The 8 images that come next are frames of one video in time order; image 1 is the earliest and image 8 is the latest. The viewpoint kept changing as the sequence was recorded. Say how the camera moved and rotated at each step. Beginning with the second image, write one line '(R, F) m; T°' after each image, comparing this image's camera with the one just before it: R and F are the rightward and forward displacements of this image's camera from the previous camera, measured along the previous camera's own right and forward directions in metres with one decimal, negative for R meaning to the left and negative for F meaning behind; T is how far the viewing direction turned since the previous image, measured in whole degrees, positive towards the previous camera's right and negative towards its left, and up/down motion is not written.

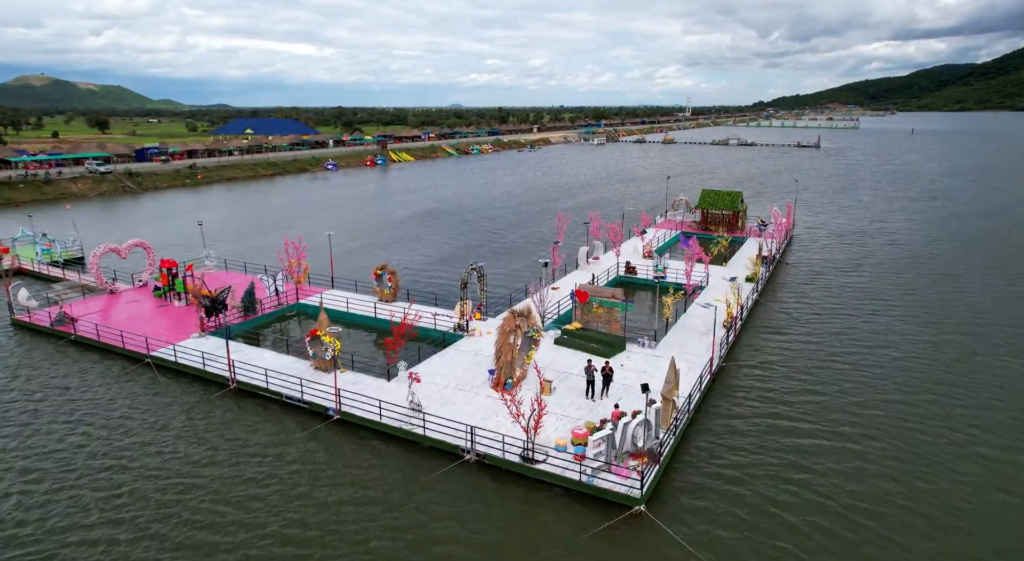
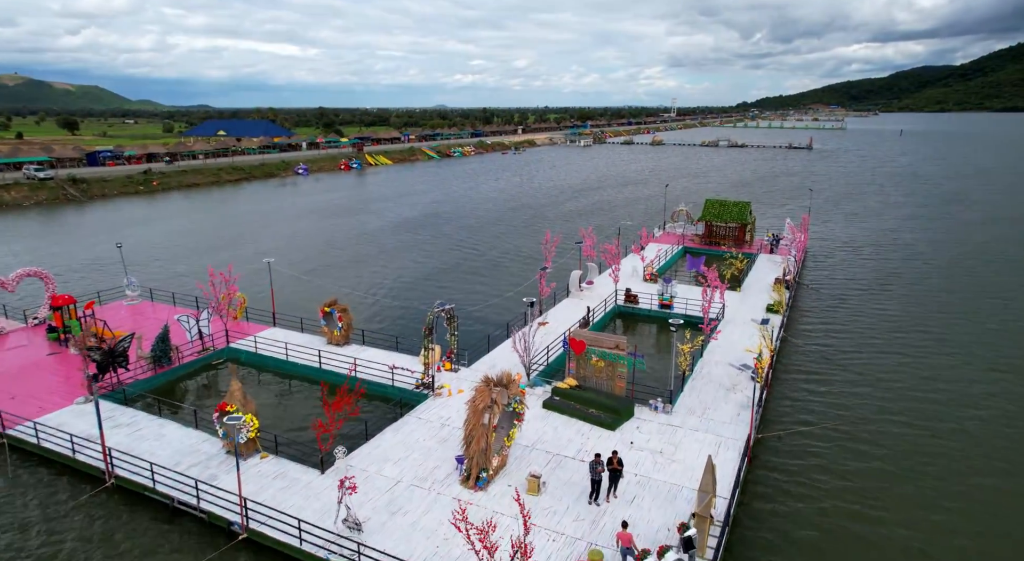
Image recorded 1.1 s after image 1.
(+0.3, +6.0) m; +1°
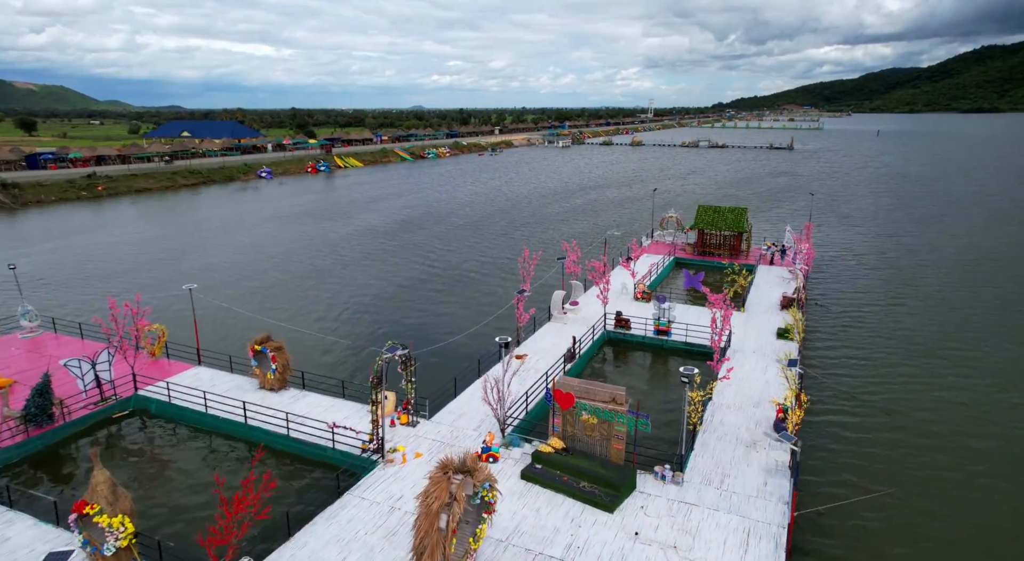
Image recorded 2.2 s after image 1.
(+0.3, +4.6) m; +2°
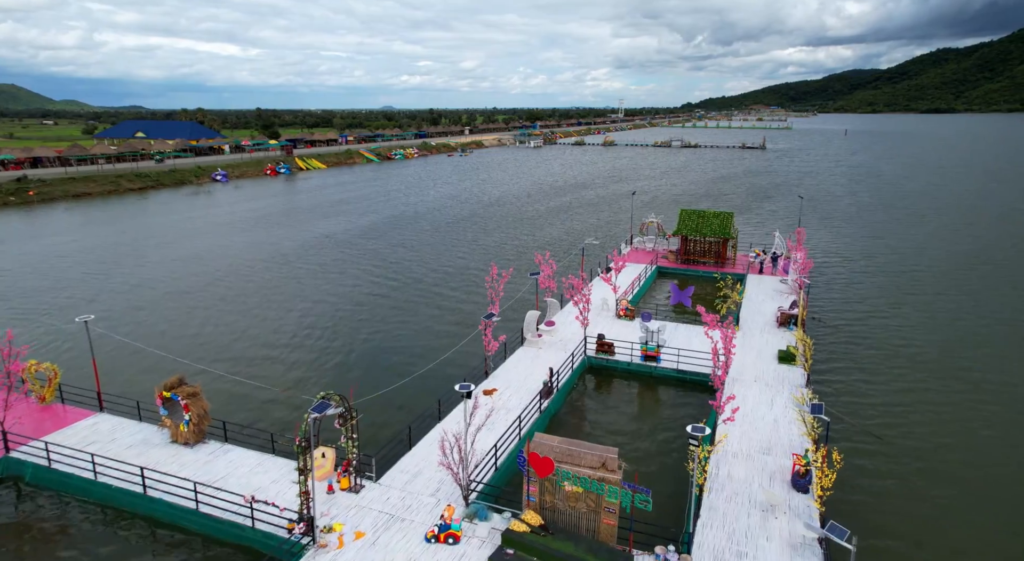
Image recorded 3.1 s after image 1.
(+0.3, +3.7) m; +3°
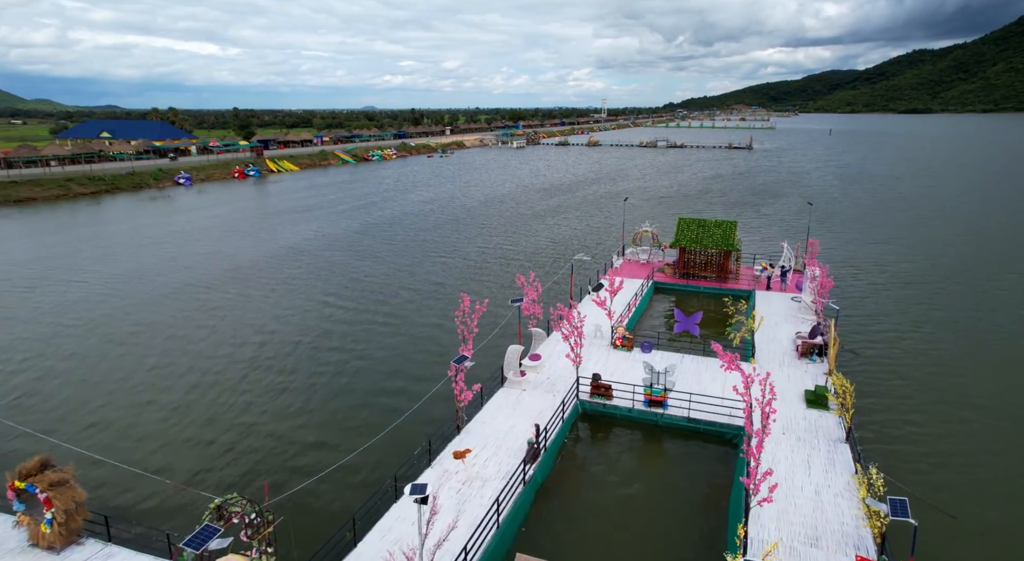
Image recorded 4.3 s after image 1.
(+0.2, +4.3) m; +1°
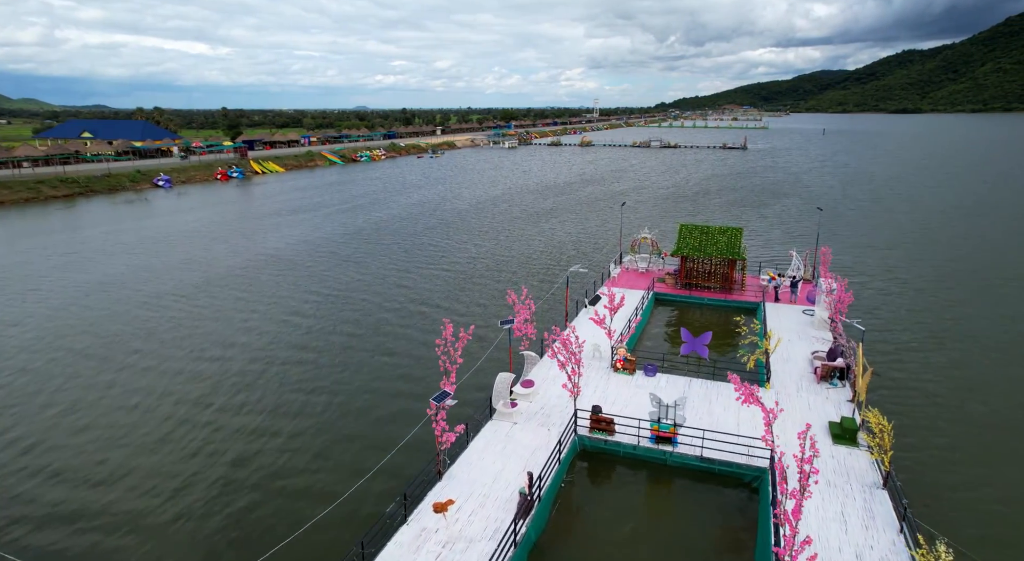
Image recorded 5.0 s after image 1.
(+0.1, +2.5) m; +1°
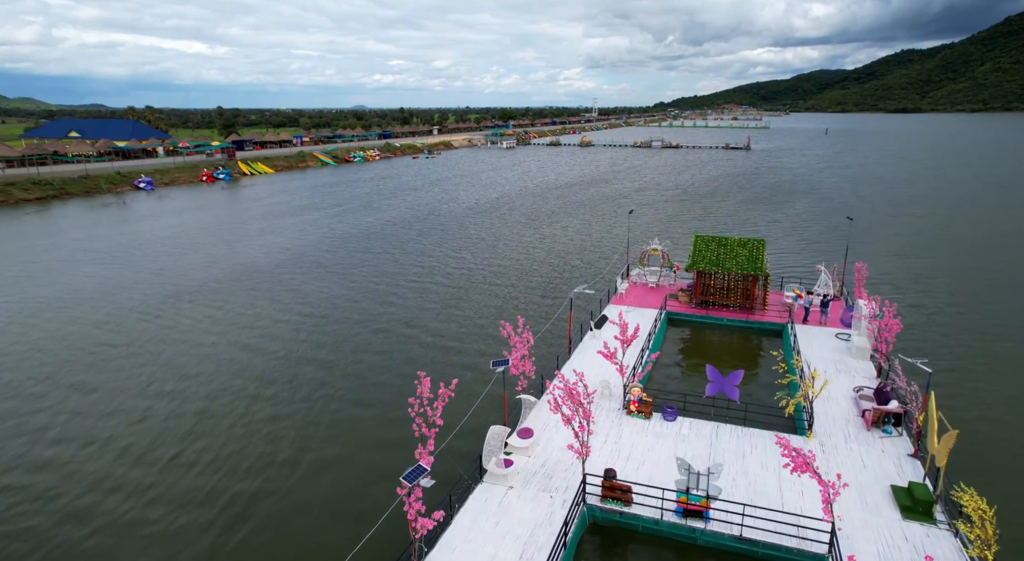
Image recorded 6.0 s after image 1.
(+0.1, +3.5) m; 0°
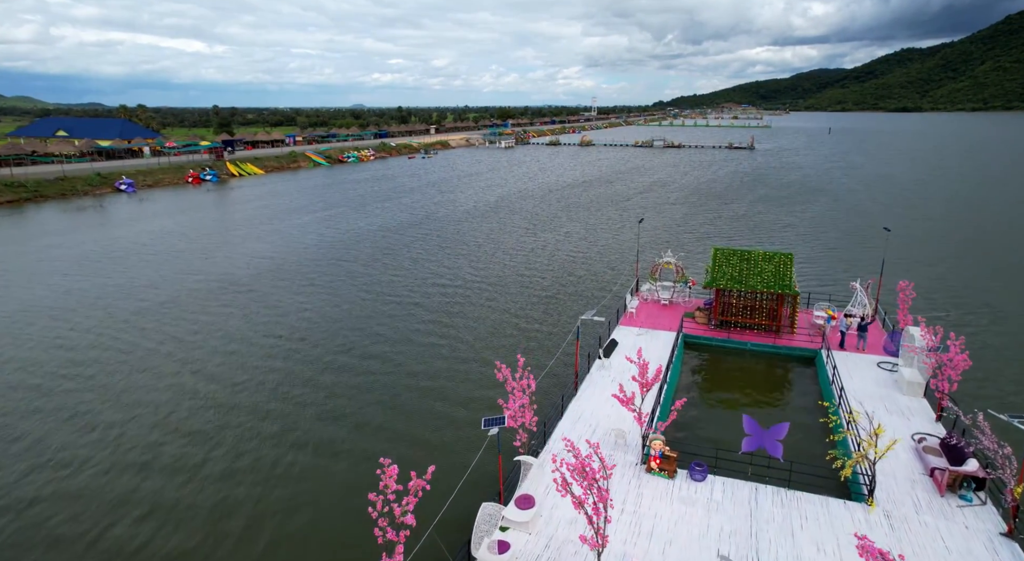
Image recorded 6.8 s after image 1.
(+0.1, +3.4) m; 0°
